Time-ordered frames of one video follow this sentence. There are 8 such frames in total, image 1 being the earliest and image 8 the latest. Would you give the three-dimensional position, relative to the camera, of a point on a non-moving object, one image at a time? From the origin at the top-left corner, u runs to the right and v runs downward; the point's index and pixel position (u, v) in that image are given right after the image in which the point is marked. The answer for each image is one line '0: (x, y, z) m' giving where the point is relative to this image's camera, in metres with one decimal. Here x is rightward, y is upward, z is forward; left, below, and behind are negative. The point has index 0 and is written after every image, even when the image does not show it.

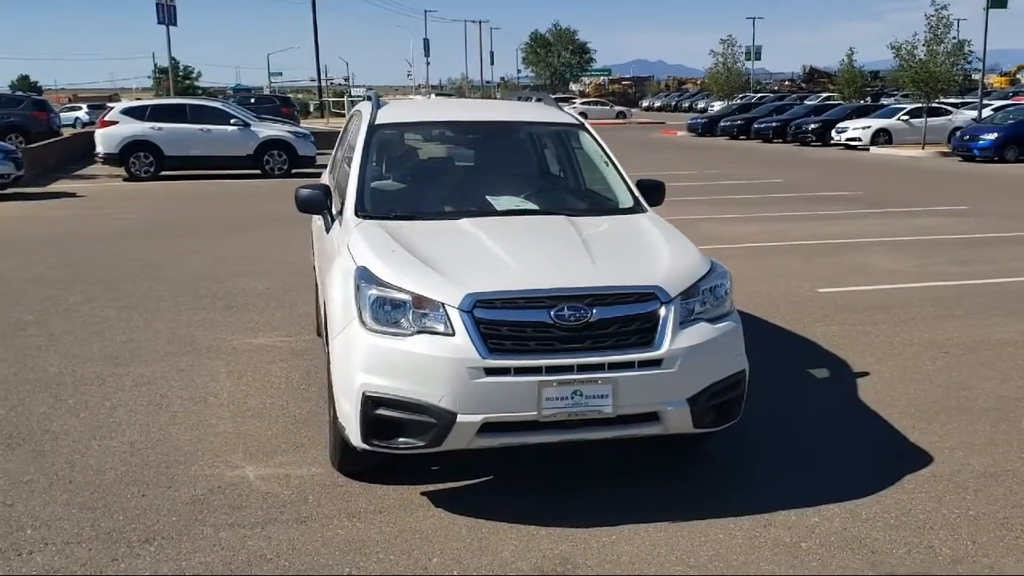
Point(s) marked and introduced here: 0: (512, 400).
0: (0.0, -0.5, +4.0) m
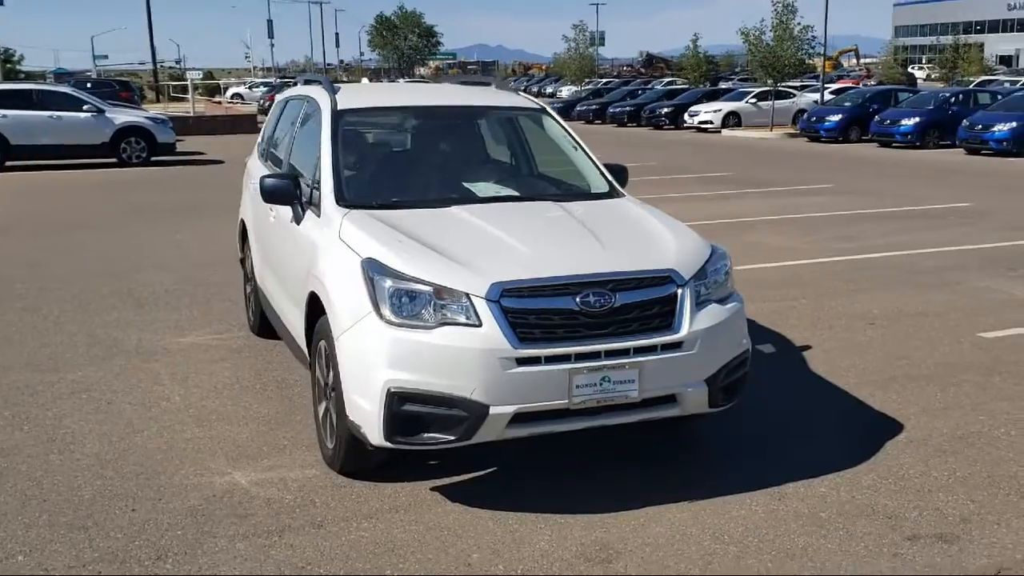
0: (+0.1, -0.4, +4.0) m
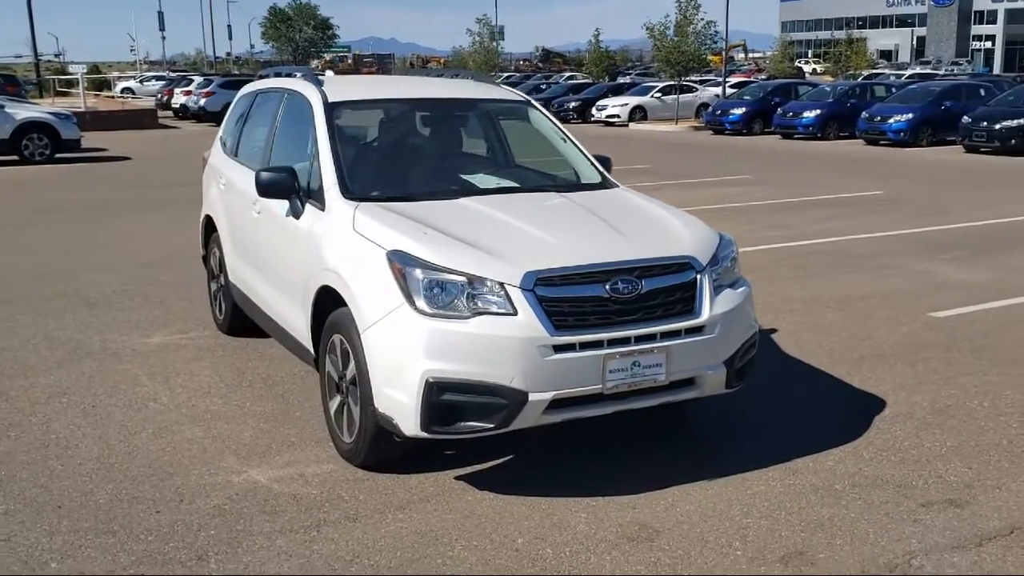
0: (+0.3, -0.4, +4.1) m
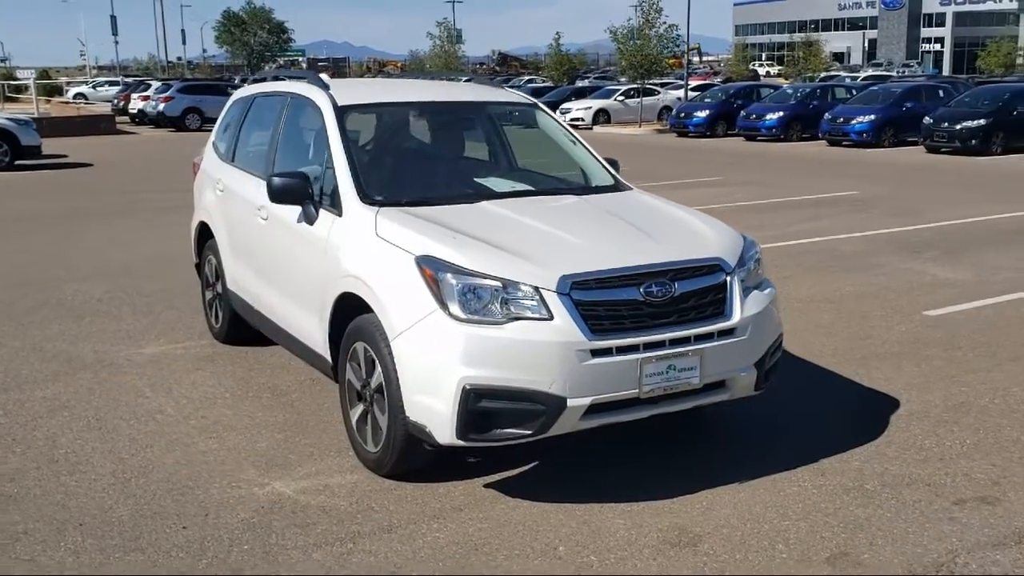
0: (+0.4, -0.4, +4.0) m
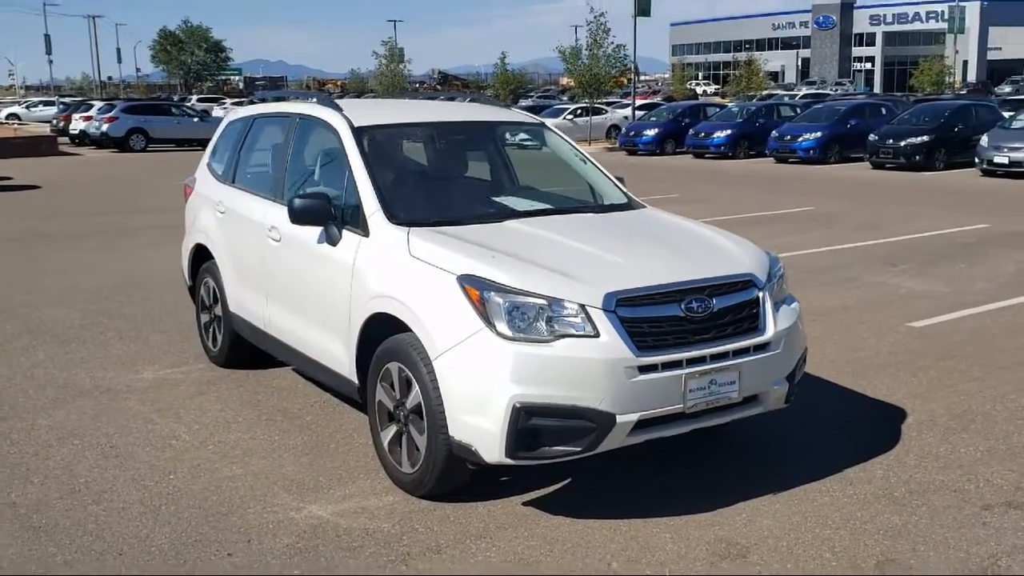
0: (+0.6, -0.4, +4.1) m
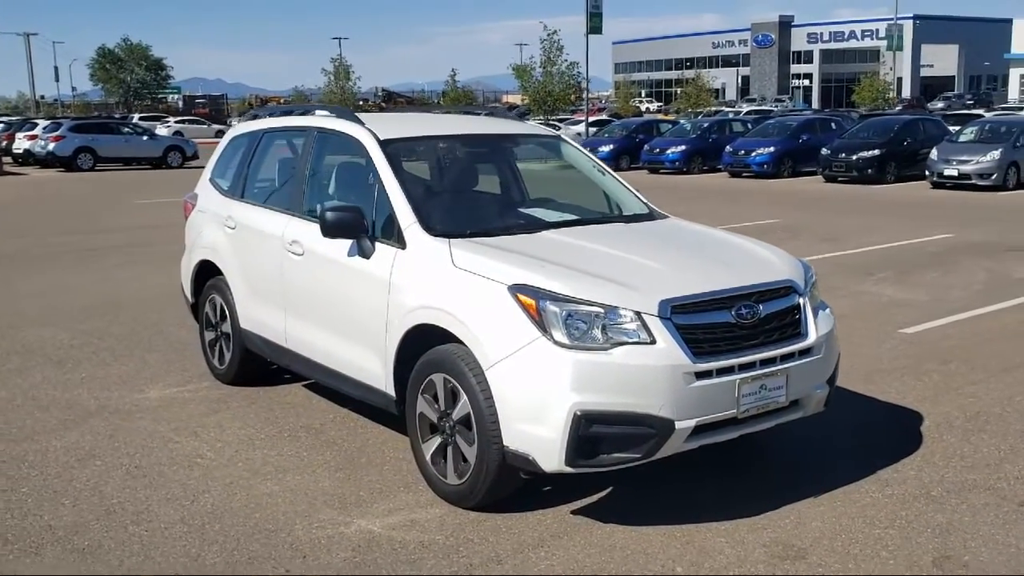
0: (+0.9, -0.5, +4.2) m
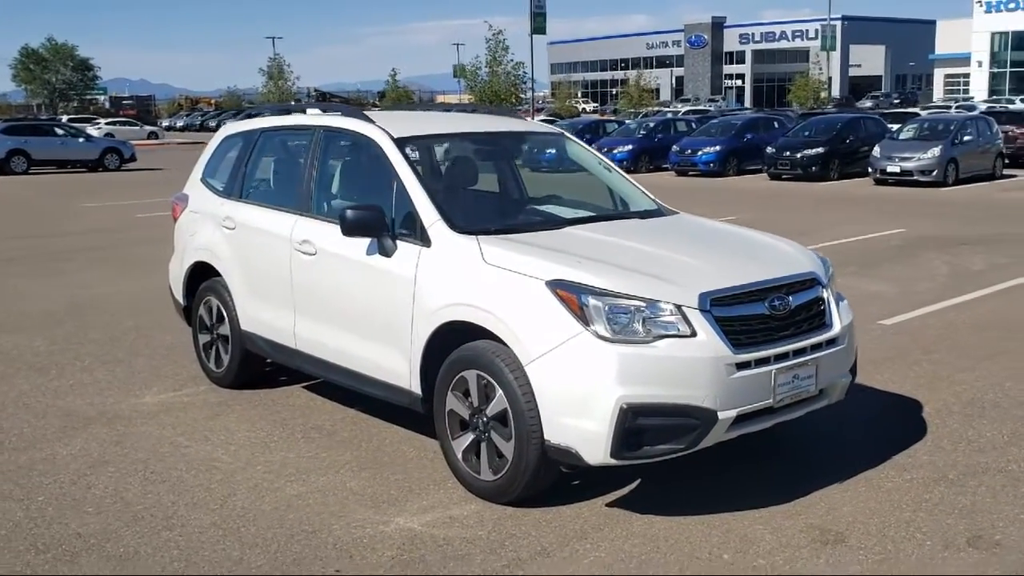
0: (+1.0, -0.4, +4.2) m
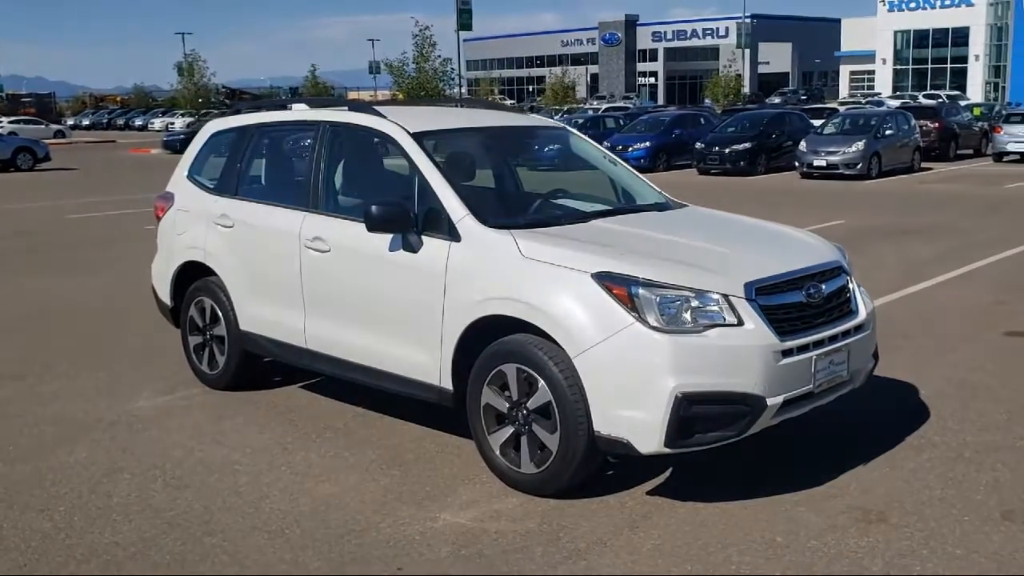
0: (+1.3, -0.4, +4.4) m
